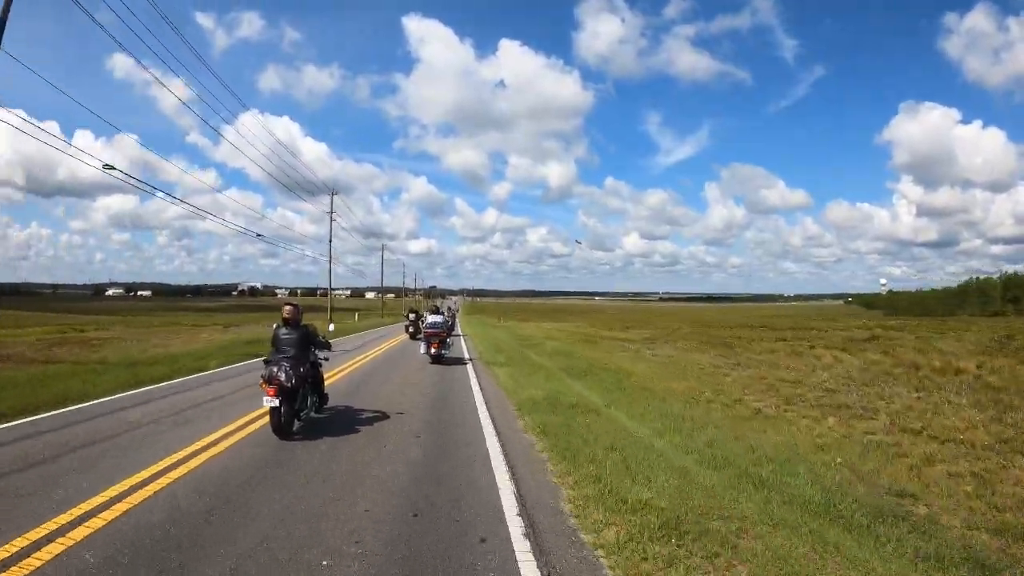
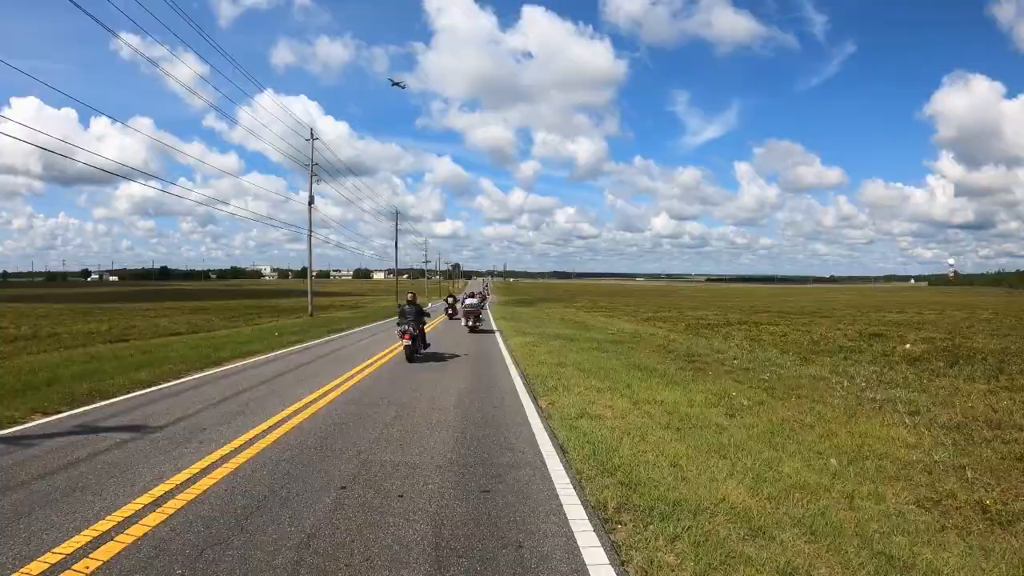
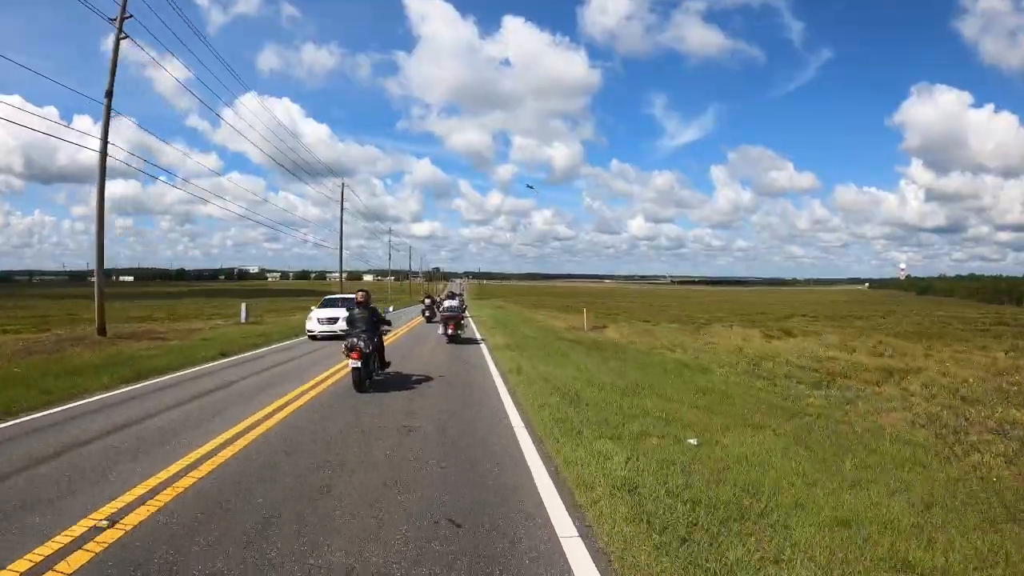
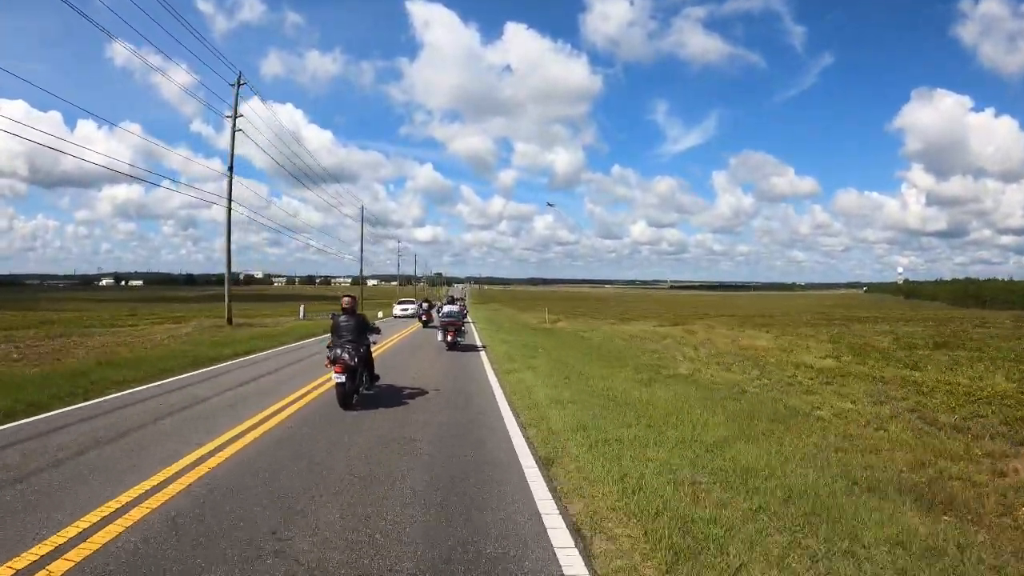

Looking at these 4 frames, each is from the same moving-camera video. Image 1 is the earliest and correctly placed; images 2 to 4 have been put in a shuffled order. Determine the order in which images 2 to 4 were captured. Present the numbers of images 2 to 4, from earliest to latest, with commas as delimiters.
4, 3, 2
